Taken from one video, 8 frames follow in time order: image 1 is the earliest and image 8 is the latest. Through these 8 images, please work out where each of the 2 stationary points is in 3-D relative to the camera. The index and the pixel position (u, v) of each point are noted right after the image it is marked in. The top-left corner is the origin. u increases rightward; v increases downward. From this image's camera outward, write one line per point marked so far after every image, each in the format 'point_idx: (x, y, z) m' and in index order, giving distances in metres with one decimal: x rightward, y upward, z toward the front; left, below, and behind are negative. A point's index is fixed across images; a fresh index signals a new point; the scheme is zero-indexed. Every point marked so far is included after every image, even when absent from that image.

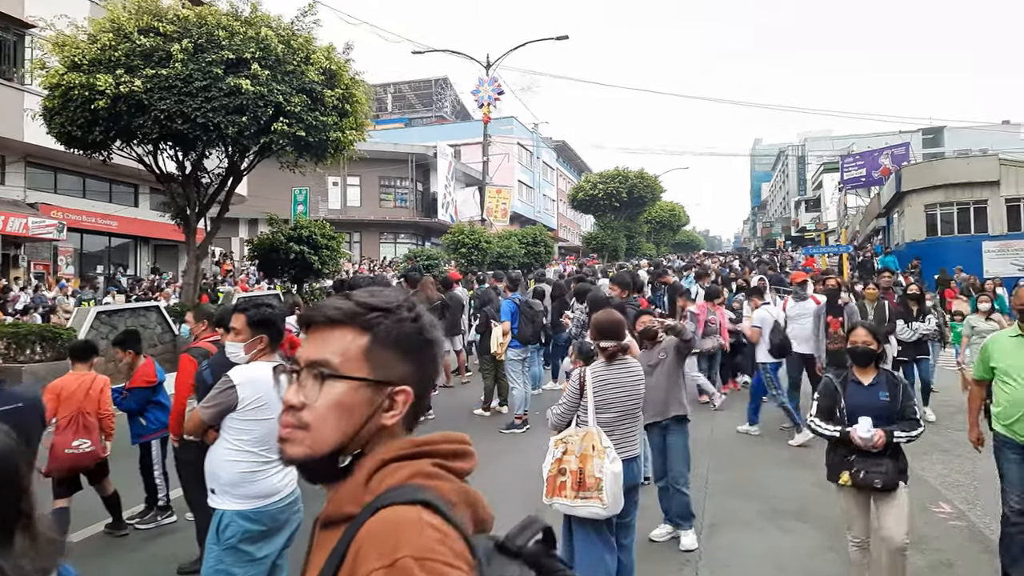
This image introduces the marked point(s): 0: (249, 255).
0: (-6.0, +0.8, +15.8) m
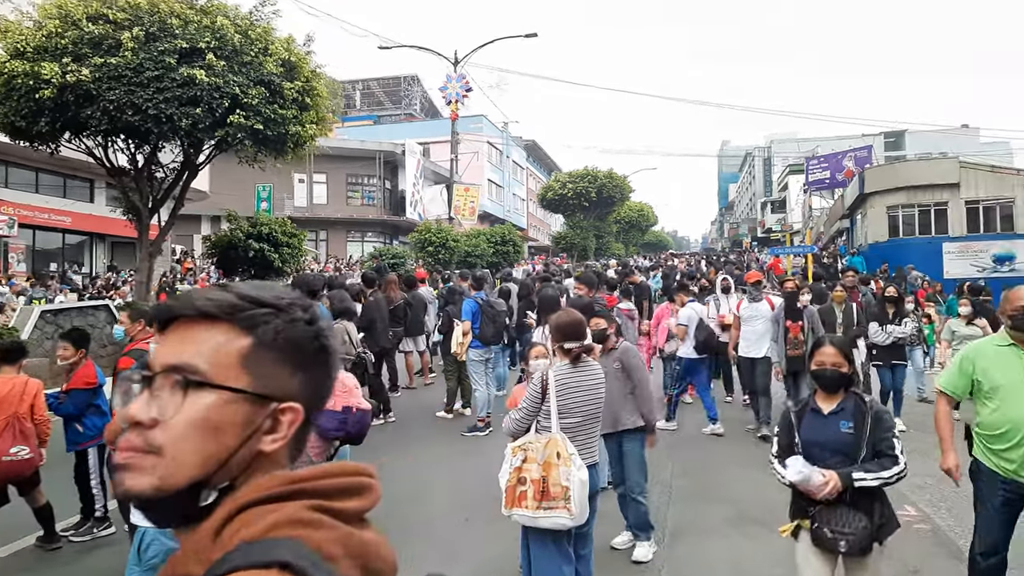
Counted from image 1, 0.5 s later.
0: (-6.8, +0.8, +15.3) m
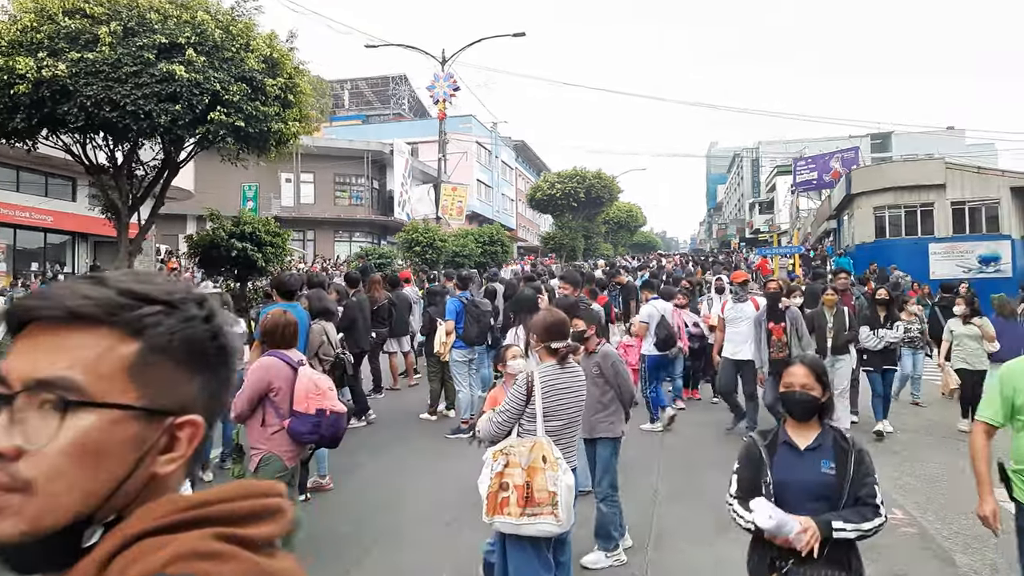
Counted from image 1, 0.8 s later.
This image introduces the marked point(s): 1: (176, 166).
0: (-7.1, +0.8, +15.1) m
1: (-6.2, +2.2, +12.6) m
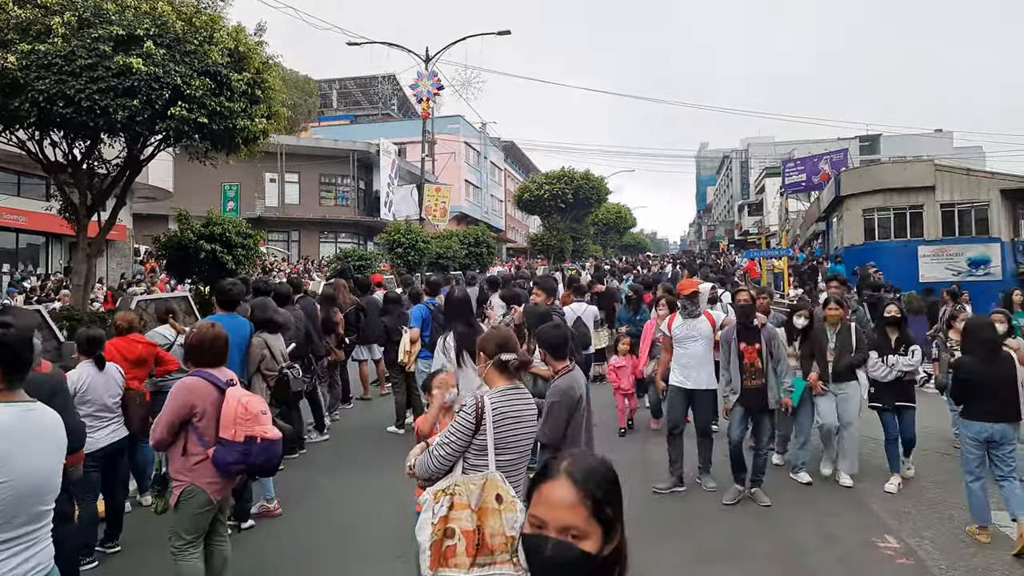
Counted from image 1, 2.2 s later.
0: (-7.5, +0.7, +14.5) m
1: (-6.5, +2.2, +12.1) m
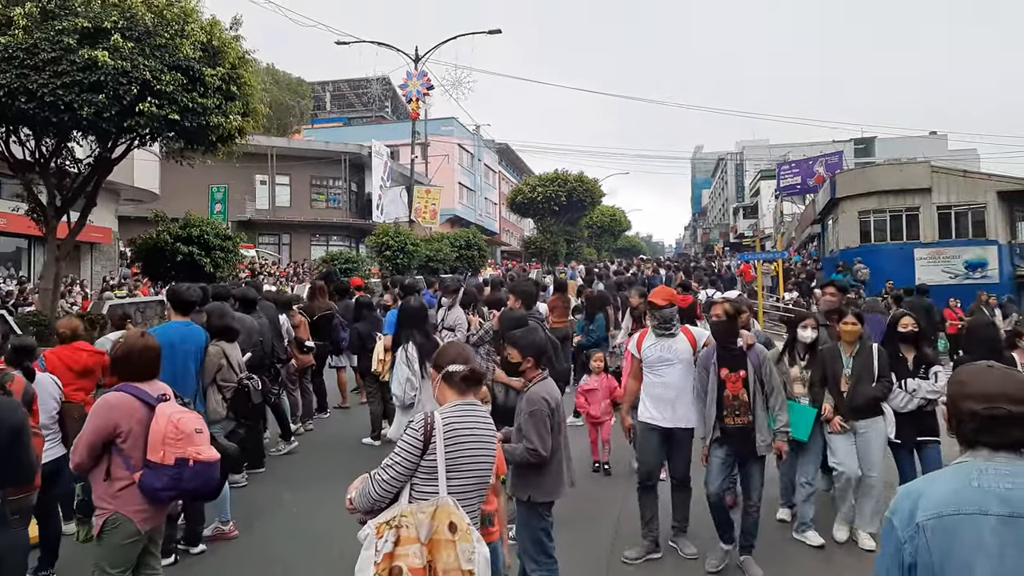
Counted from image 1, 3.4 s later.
0: (-7.8, +0.6, +14.1) m
1: (-6.8, +2.1, +11.6) m
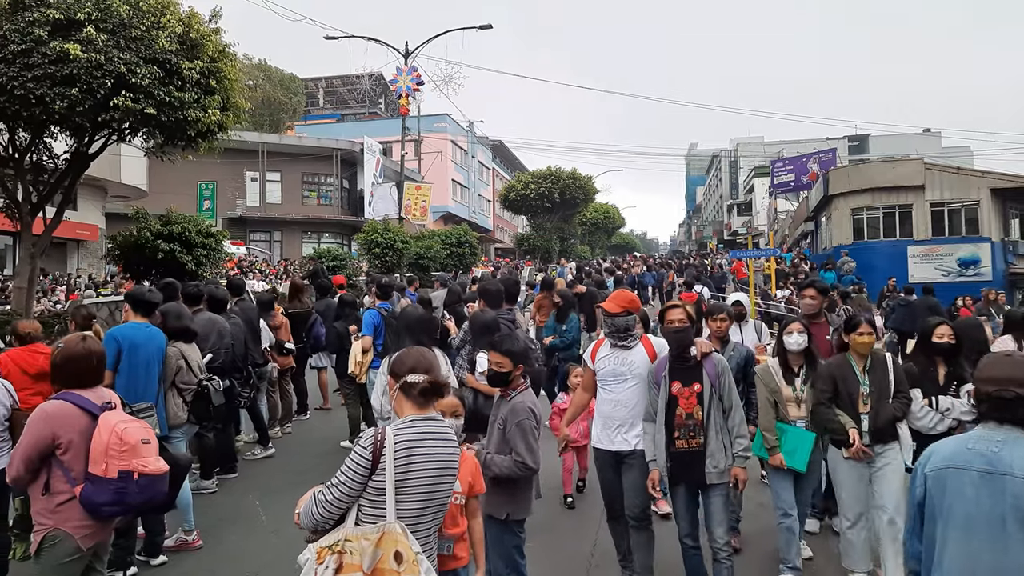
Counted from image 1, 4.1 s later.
0: (-8.0, +0.7, +13.8) m
1: (-7.0, +2.1, +11.3) m
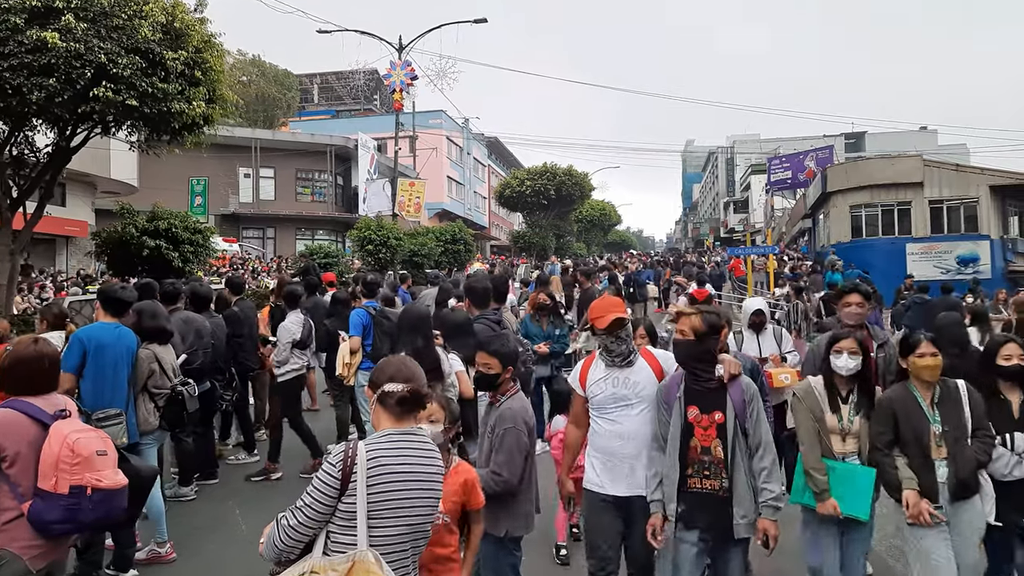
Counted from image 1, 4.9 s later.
0: (-8.1, +0.7, +13.5) m
1: (-7.1, +2.2, +11.0) m
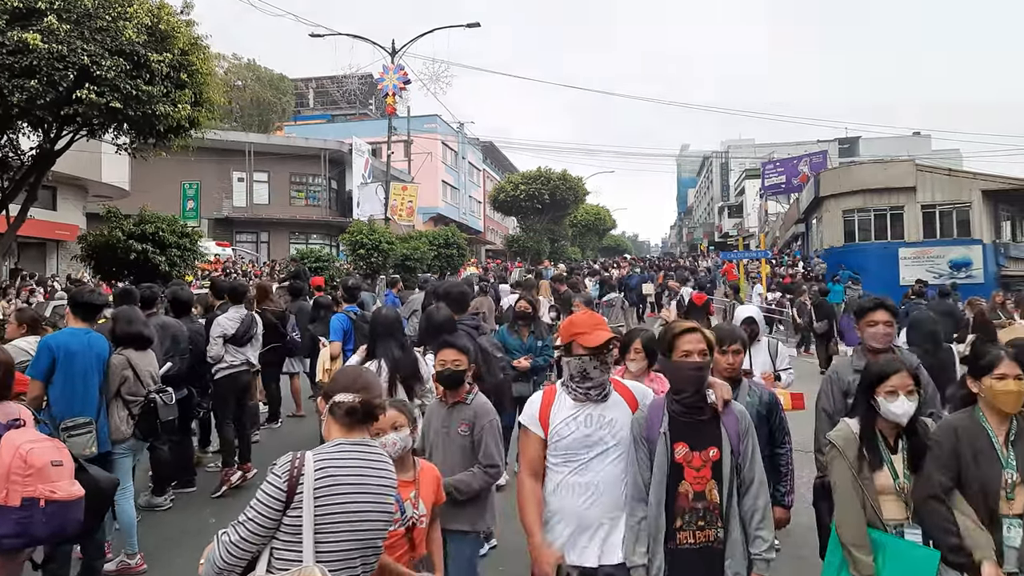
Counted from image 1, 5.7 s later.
0: (-8.3, +0.6, +13.3) m
1: (-7.3, +2.1, +10.9) m
